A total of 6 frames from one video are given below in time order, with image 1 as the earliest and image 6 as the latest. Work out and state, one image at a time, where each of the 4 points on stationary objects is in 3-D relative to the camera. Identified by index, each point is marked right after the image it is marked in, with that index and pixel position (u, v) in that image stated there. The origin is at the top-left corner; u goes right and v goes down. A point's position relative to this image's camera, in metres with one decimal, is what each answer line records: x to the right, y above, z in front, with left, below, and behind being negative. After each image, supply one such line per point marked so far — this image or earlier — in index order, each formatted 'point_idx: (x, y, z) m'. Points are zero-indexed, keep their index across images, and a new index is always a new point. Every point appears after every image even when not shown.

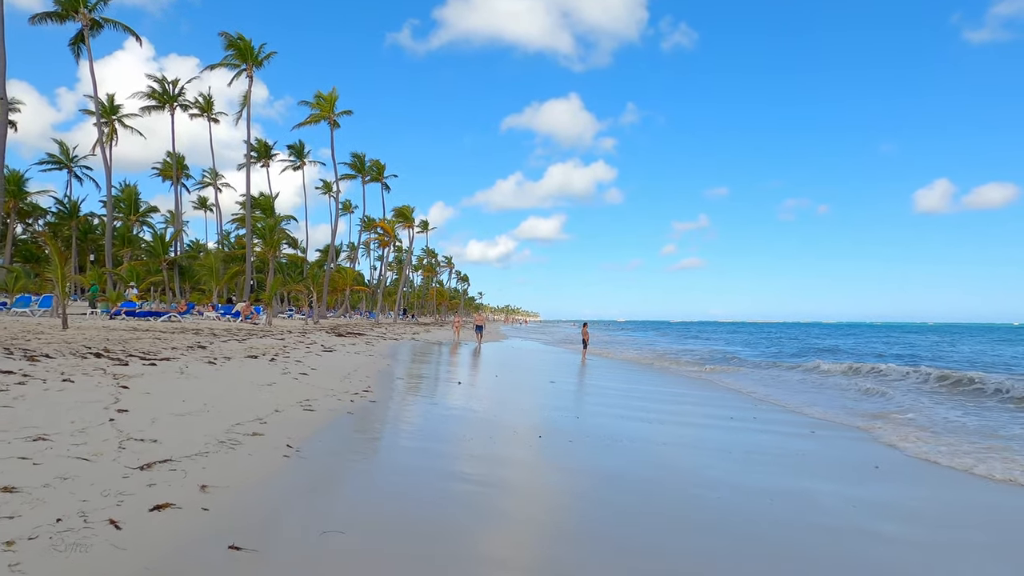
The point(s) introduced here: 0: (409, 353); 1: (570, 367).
0: (-3.4, -2.2, +17.5) m
1: (+1.9, -2.7, +17.7) m
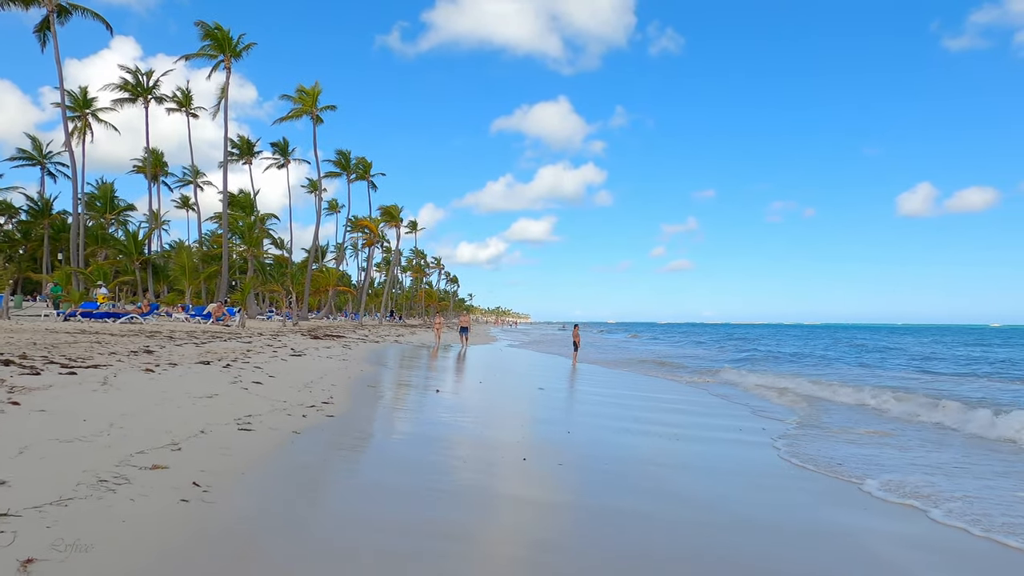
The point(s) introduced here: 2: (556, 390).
0: (-3.8, -2.2, +16.5) m
1: (+1.5, -2.7, +16.8) m
2: (+1.1, -2.5, +13.2) m
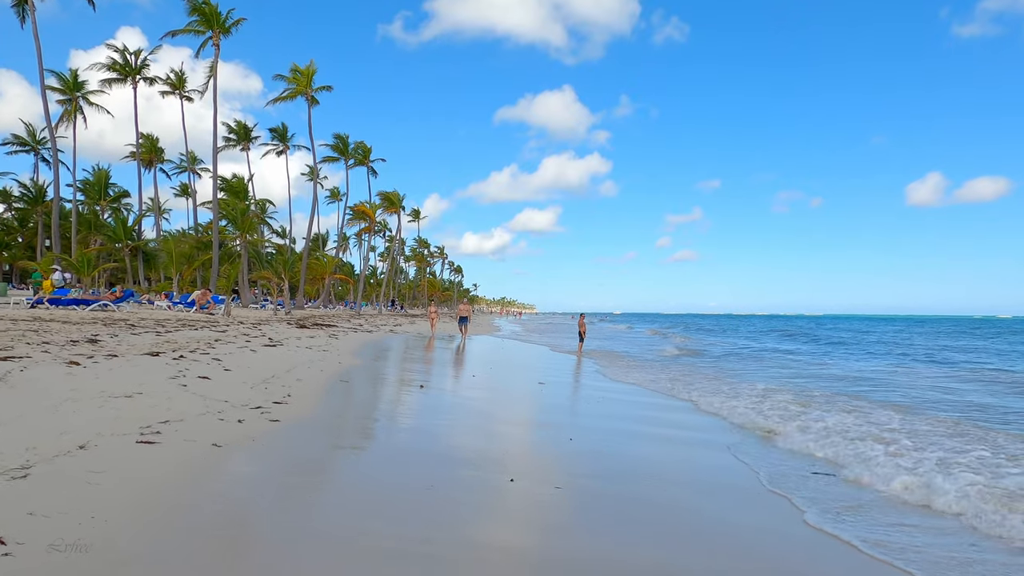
0: (-3.8, -1.8, +15.4) m
1: (+1.5, -2.3, +15.7) m
2: (+1.1, -2.1, +12.1) m
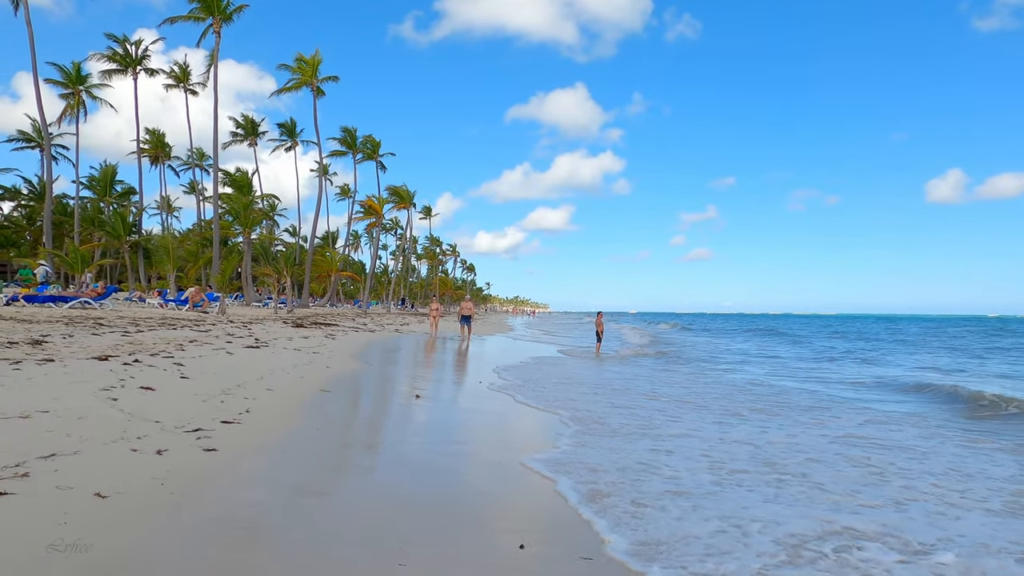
0: (-3.5, -1.7, +14.3) m
1: (+1.9, -2.2, +14.5) m
2: (+1.3, -2.0, +10.8) m
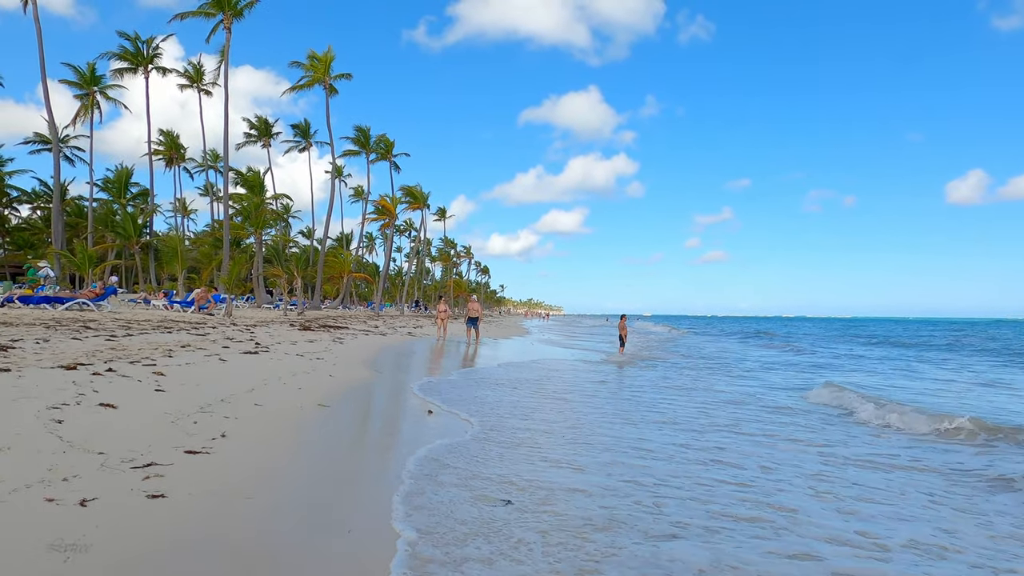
0: (-2.9, -1.7, +13.5) m
1: (+2.4, -2.2, +13.5) m
2: (+1.7, -2.0, +9.9) m
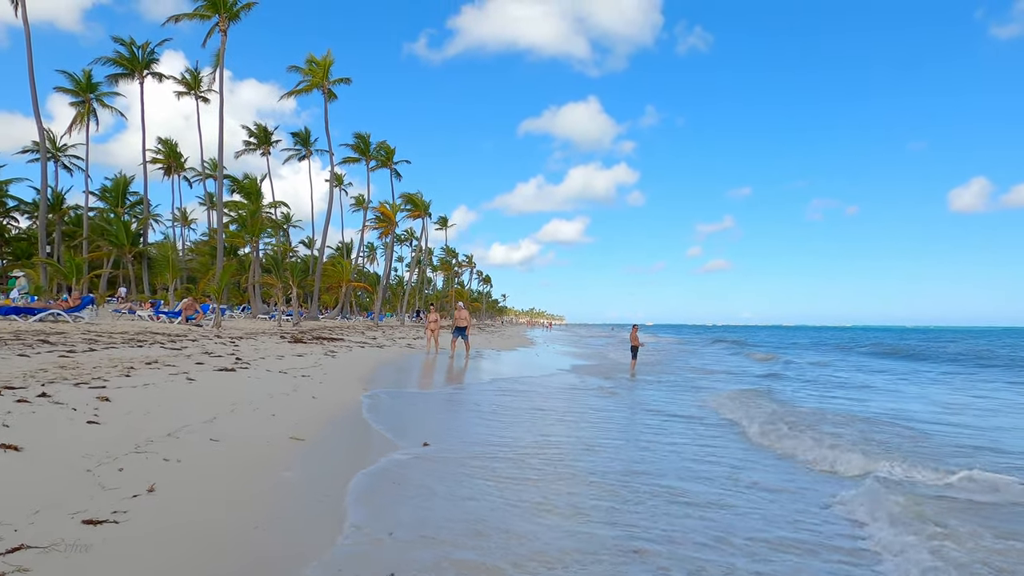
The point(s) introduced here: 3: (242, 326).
0: (-2.8, -1.9, +12.5) m
1: (+2.6, -2.4, +12.5) m
2: (+1.9, -2.2, +8.9) m
3: (-7.5, -1.1, +14.5) m
